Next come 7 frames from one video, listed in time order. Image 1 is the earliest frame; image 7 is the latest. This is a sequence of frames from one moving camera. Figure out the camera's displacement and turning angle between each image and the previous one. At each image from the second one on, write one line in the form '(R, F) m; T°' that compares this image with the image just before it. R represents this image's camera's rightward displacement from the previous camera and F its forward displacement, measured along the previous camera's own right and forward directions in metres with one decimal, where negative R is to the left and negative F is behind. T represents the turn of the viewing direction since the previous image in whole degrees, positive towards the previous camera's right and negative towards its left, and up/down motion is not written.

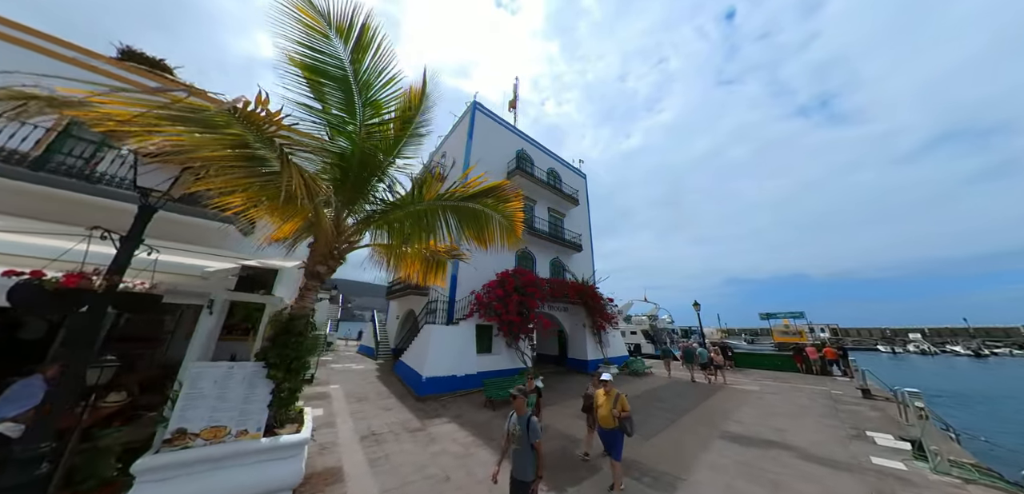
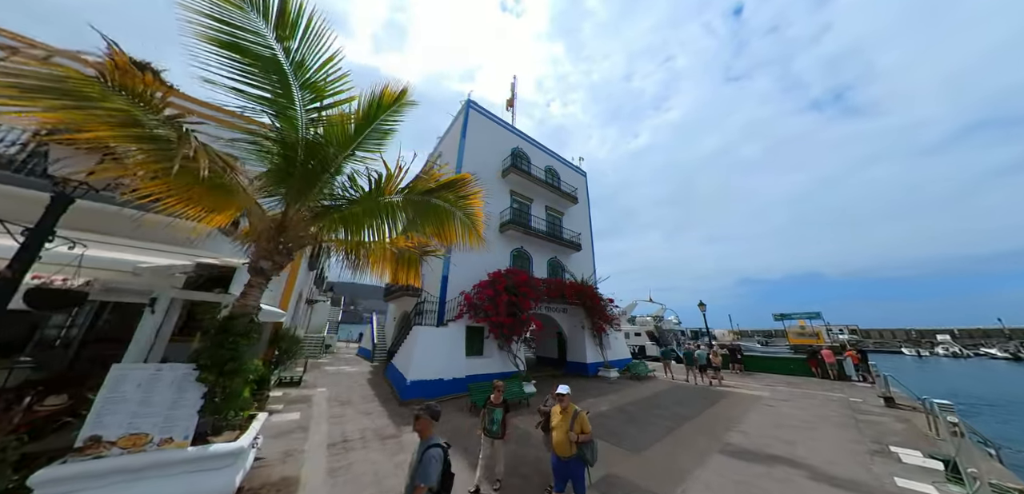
(+0.7, +0.4) m; -2°
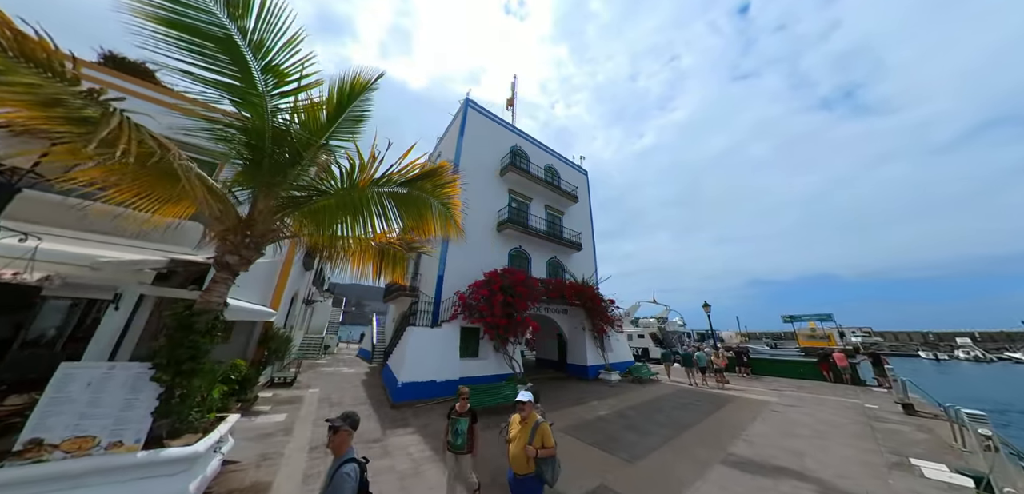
(+0.4, +0.3) m; -1°
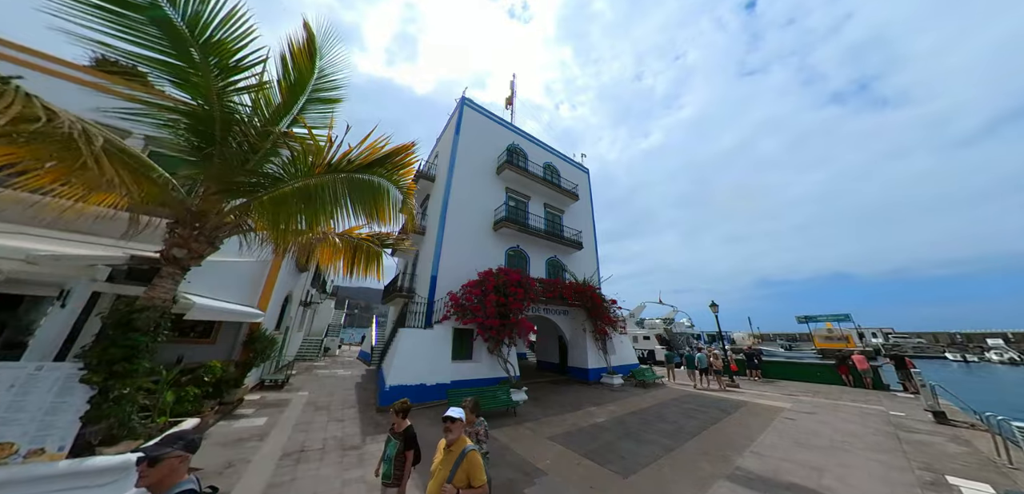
(+0.5, +0.4) m; -2°
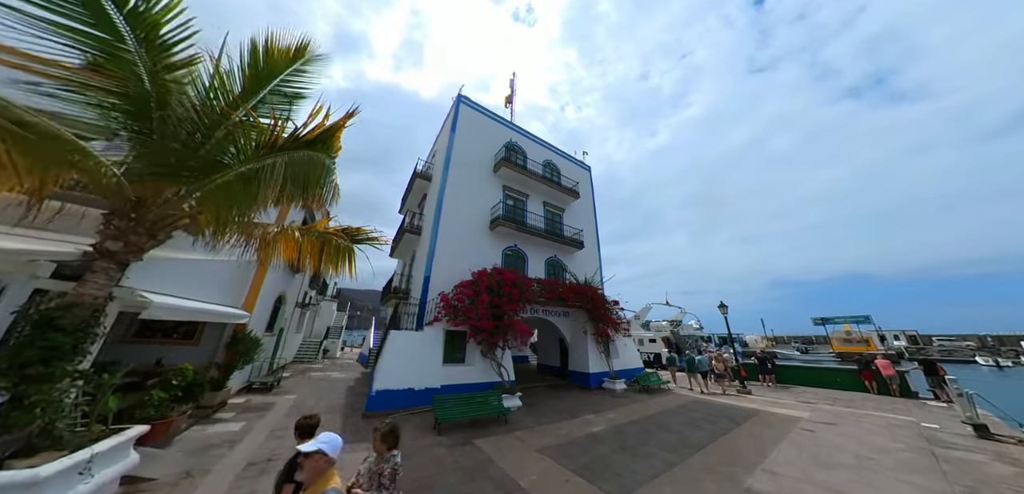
(+0.5, +0.4) m; -2°
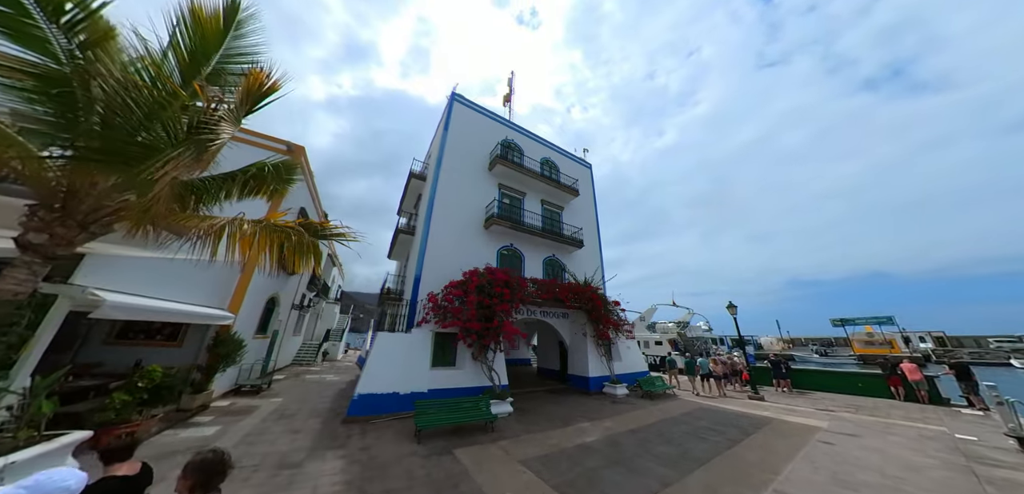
(+0.6, +0.4) m; -2°
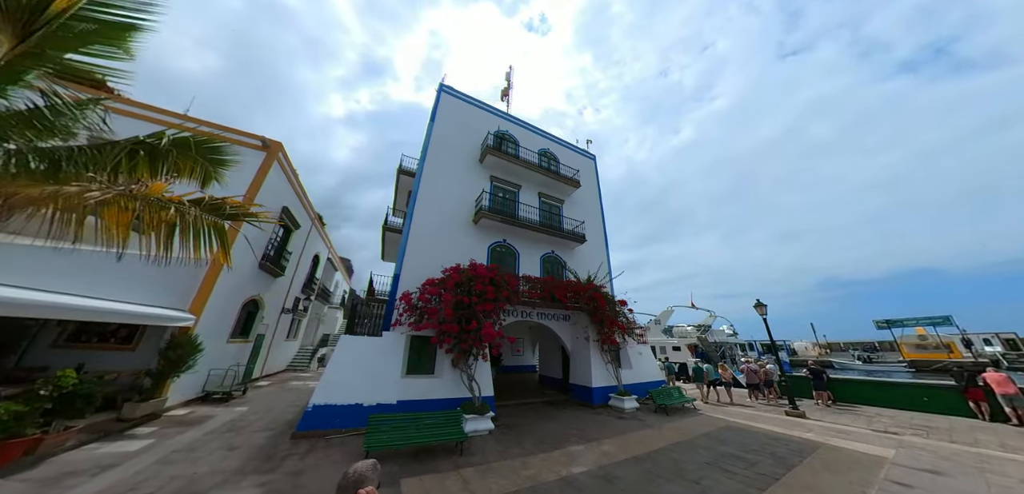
(+0.9, +1.0) m; -3°
